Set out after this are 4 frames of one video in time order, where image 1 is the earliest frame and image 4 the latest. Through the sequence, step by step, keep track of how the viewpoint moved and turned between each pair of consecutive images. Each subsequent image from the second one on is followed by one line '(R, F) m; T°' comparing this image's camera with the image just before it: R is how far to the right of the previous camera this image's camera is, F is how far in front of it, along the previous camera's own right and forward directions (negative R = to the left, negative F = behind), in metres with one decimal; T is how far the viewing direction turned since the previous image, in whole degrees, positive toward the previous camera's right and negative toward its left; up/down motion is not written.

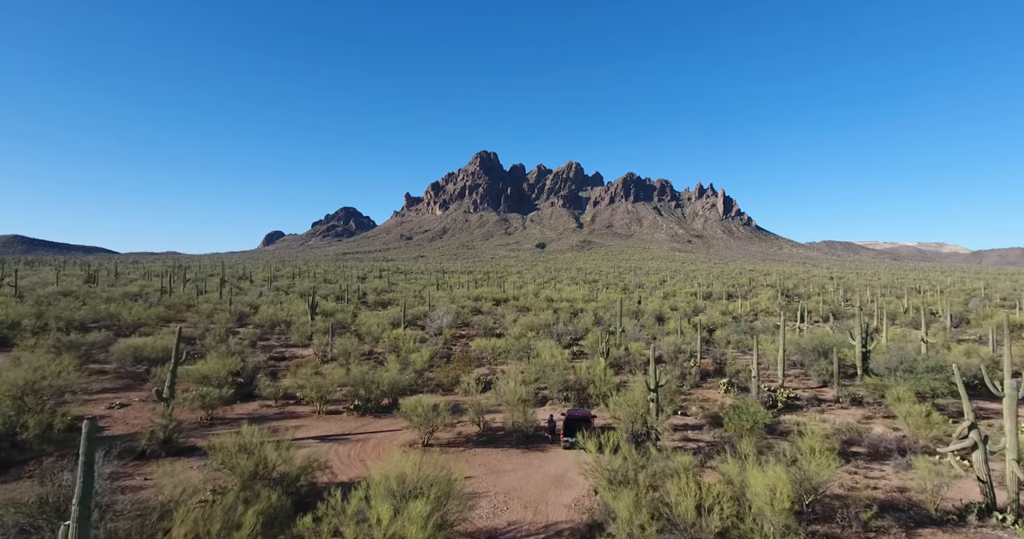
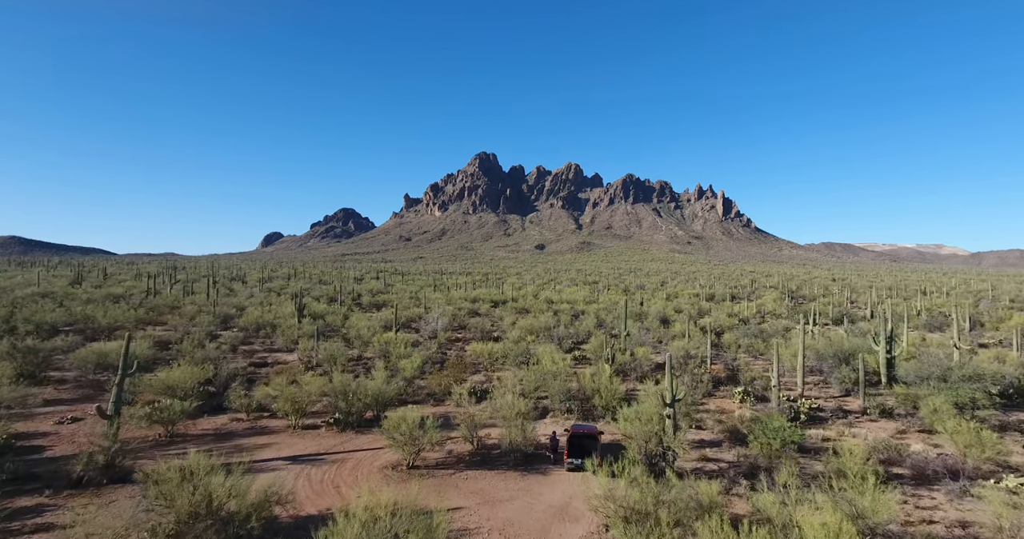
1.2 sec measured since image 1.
(0.0, +1.4) m; 0°
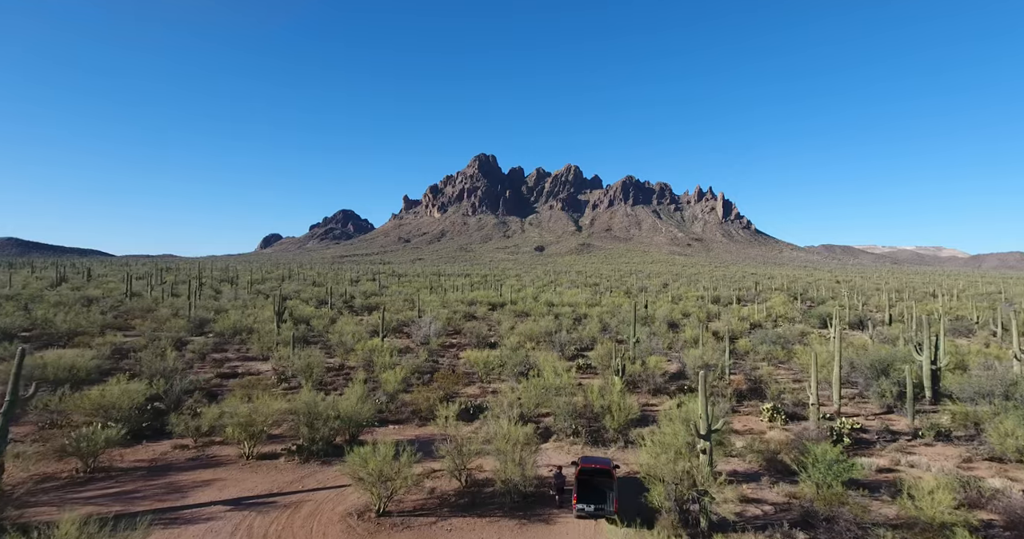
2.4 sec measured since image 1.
(+0.1, +2.1) m; 0°
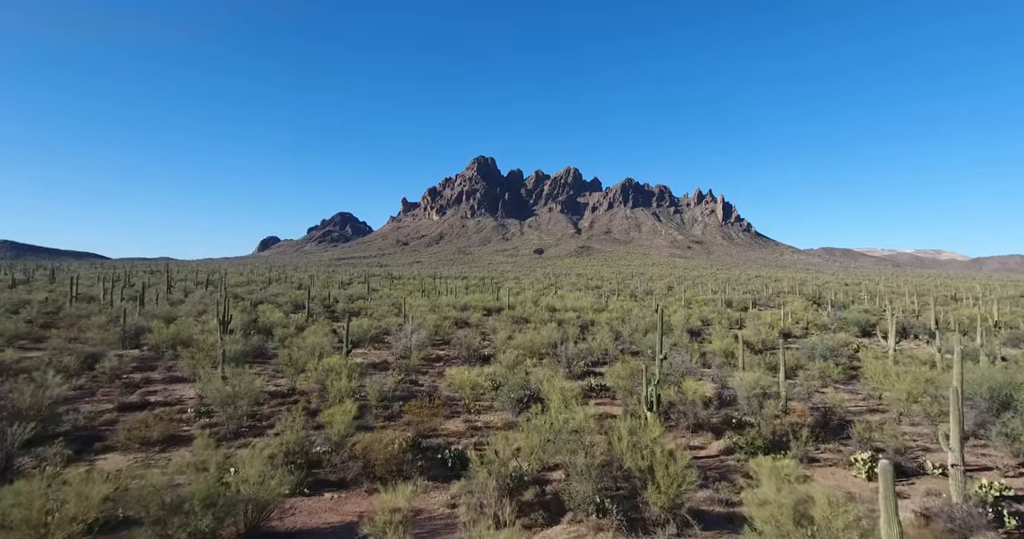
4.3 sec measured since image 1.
(+0.1, +4.3) m; 0°
